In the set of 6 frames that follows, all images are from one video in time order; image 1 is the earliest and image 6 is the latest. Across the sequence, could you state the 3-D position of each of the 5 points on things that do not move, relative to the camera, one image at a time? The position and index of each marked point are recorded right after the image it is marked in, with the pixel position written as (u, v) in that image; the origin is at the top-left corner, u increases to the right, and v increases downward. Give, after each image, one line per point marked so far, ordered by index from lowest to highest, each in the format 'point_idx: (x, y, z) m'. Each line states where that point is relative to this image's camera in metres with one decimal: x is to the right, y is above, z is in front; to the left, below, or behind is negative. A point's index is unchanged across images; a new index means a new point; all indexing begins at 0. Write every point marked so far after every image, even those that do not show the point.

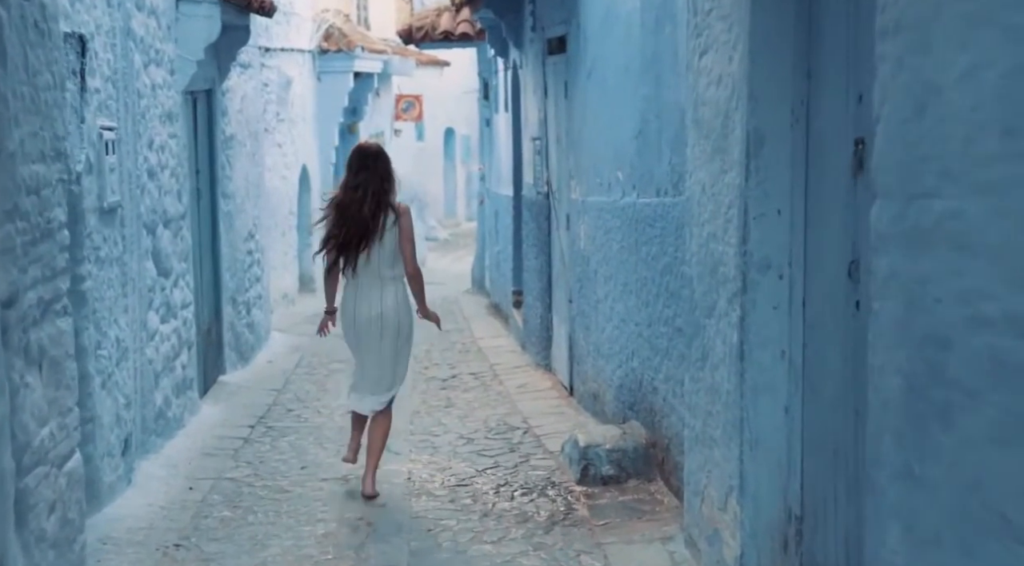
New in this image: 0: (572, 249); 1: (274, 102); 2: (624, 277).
0: (+0.4, +0.2, +9.2) m
1: (-2.8, +2.1, +16.7) m
2: (+0.6, 0.0, +7.3) m
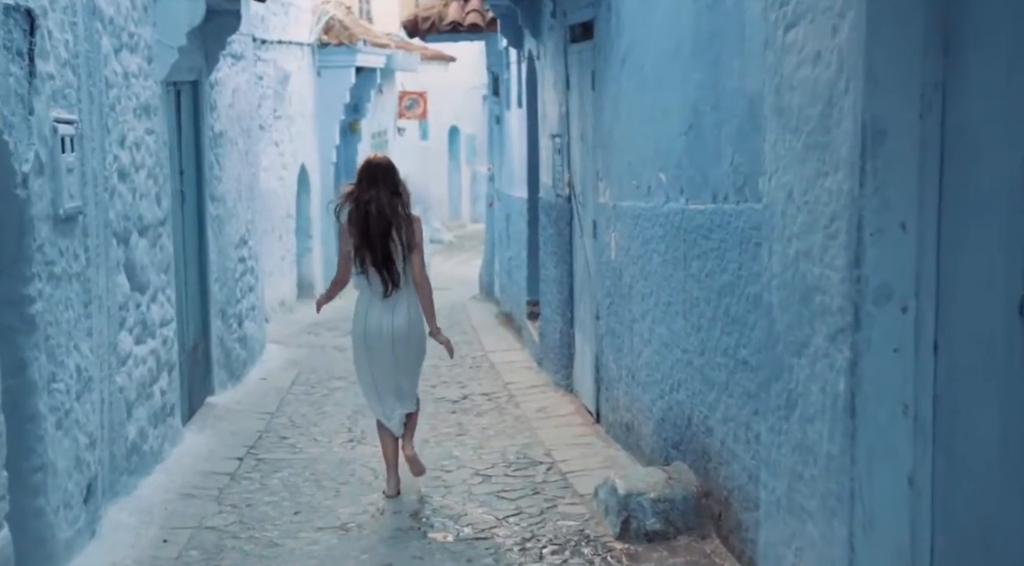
0: (+0.5, +0.1, +8.2) m
1: (-2.6, +2.0, +15.7) m
2: (+0.7, -0.1, +6.3) m
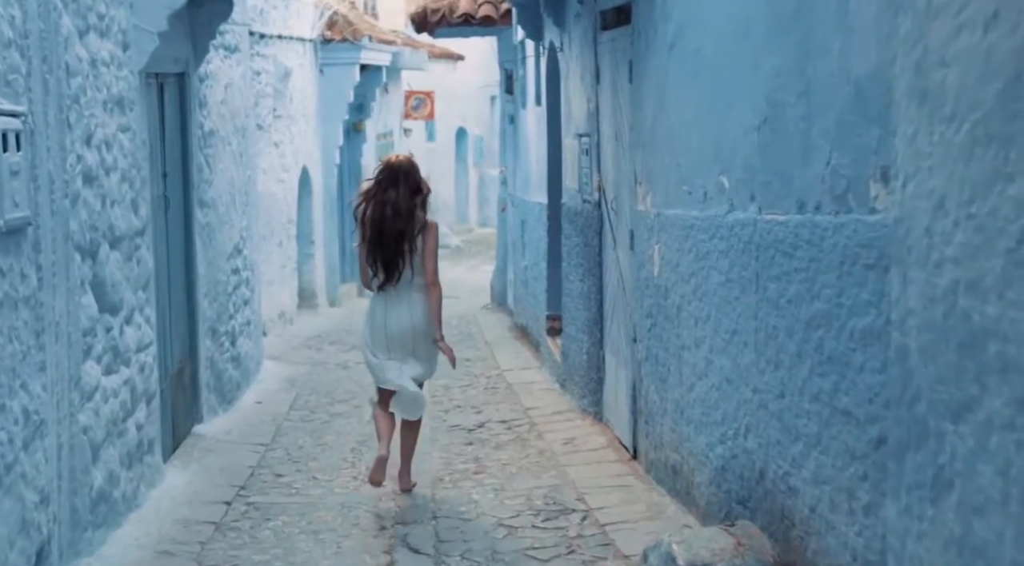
0: (+0.6, 0.0, +7.2) m
1: (-2.5, +1.9, +14.7) m
2: (+0.8, -0.1, +5.3) m
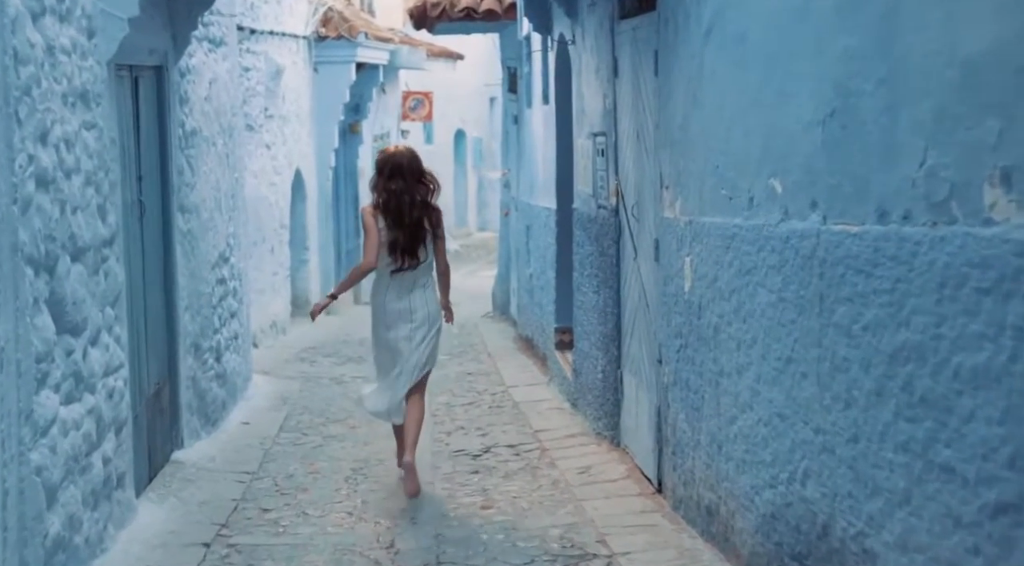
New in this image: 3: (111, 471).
0: (+0.7, 0.0, +6.5) m
1: (-2.4, +1.8, +14.0) m
2: (+0.9, -0.2, +4.5) m
3: (-1.7, -0.8, +6.2) m
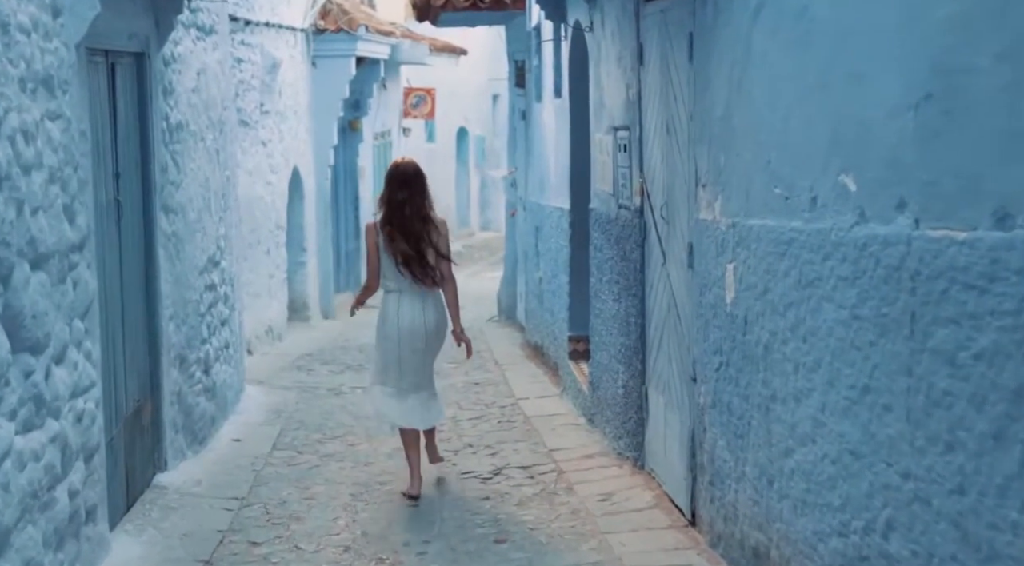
0: (+0.8, -0.1, +5.8) m
1: (-2.4, +1.8, +13.3) m
2: (+0.9, -0.2, +3.9) m
3: (-1.6, -0.8, +5.5) m
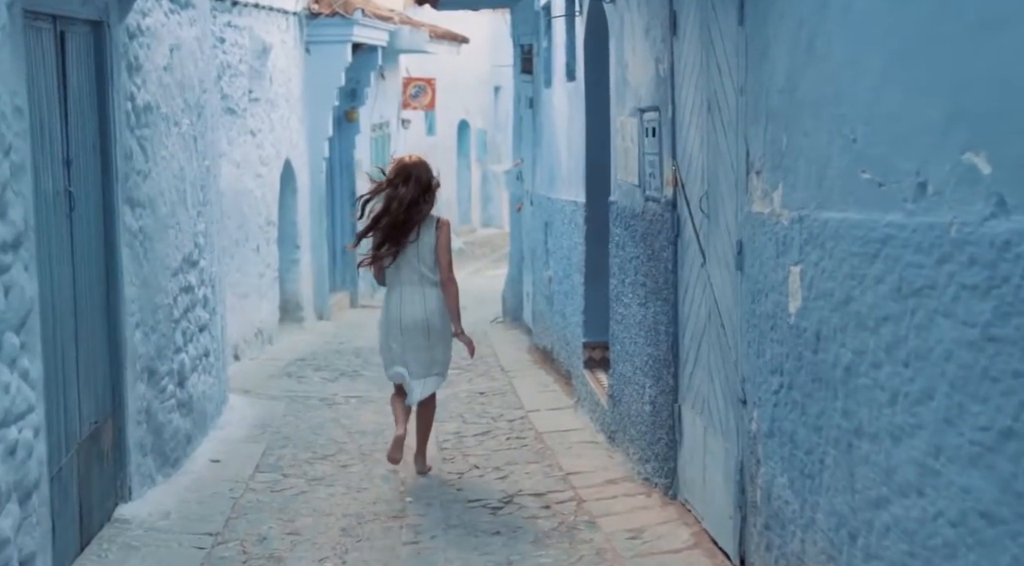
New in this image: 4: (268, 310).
0: (+0.8, -0.1, +4.8) m
1: (-2.3, +1.8, +12.4) m
2: (+1.0, -0.3, +2.9) m
3: (-1.6, -0.9, +4.6) m
4: (-2.3, -0.3, +13.3) m
